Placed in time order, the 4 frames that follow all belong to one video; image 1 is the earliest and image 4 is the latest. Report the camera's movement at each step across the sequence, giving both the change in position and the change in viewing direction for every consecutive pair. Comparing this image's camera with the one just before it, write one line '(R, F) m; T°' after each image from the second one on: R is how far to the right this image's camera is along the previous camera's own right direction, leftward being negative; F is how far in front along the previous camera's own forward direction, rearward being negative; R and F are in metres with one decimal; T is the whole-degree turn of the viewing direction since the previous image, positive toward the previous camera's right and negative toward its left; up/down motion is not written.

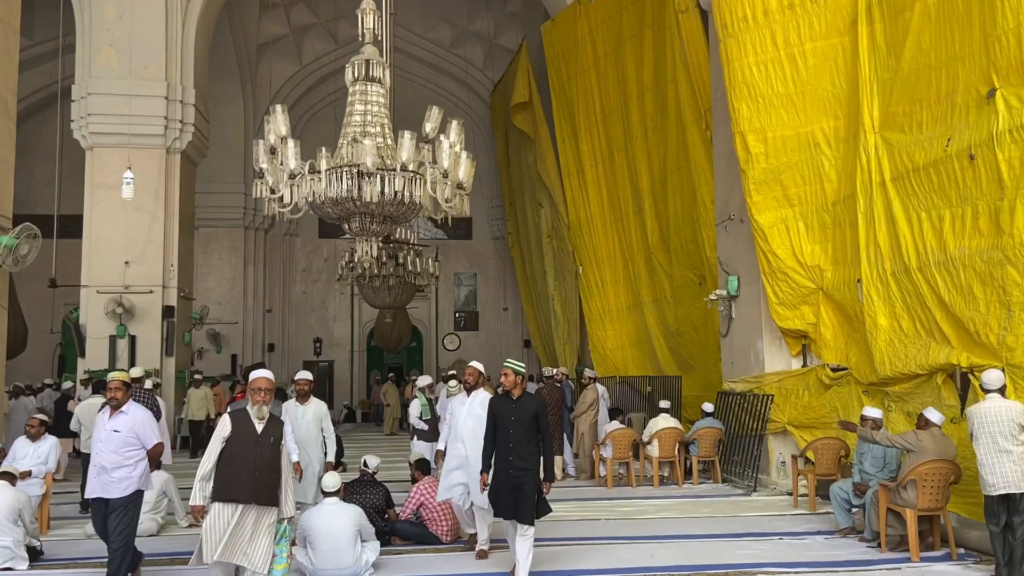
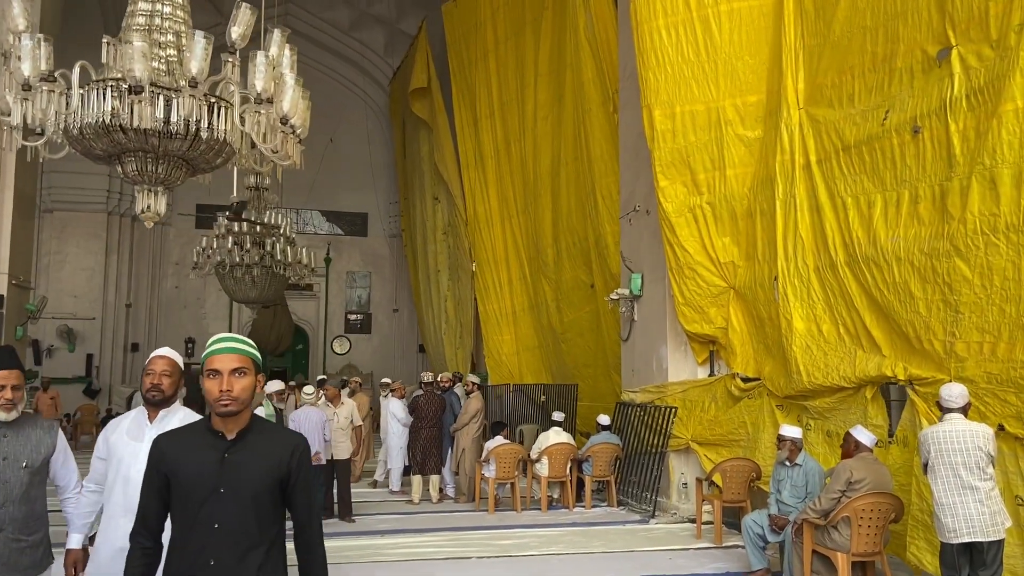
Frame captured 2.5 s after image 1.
(+0.2, +0.9) m; +7°
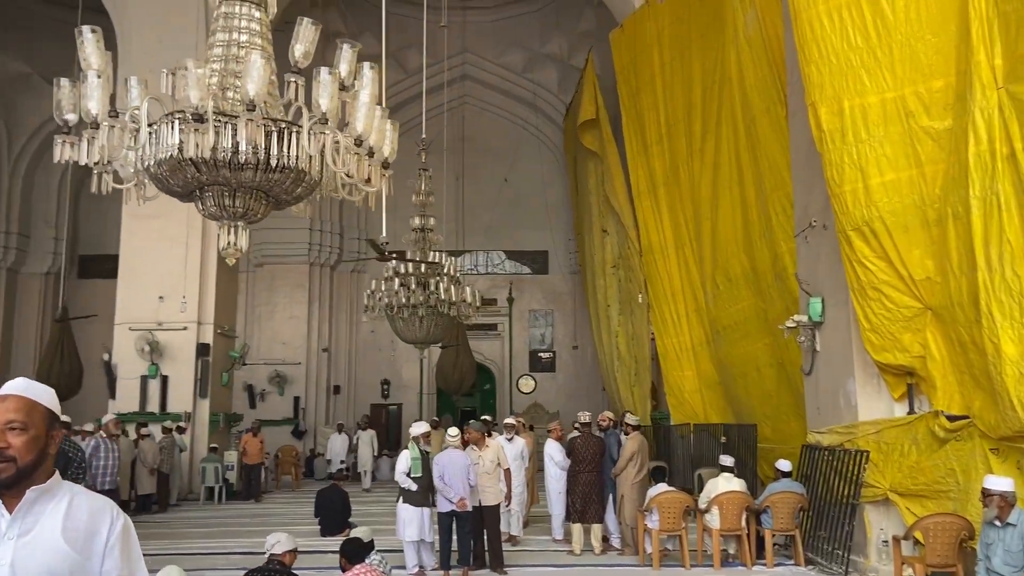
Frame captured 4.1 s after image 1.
(+0.3, +0.4) m; -14°
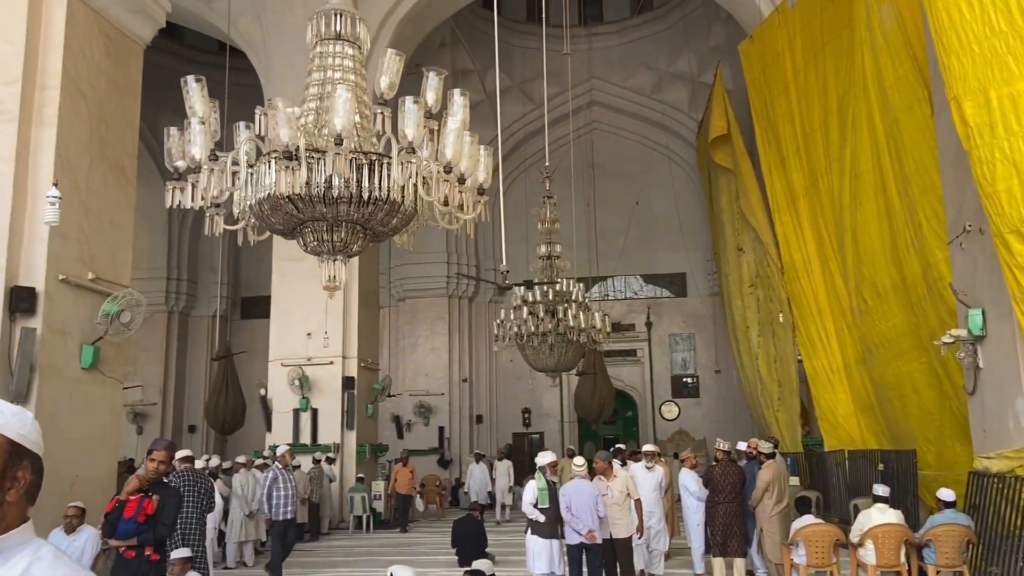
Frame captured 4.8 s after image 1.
(+0.1, +0.1) m; -10°
